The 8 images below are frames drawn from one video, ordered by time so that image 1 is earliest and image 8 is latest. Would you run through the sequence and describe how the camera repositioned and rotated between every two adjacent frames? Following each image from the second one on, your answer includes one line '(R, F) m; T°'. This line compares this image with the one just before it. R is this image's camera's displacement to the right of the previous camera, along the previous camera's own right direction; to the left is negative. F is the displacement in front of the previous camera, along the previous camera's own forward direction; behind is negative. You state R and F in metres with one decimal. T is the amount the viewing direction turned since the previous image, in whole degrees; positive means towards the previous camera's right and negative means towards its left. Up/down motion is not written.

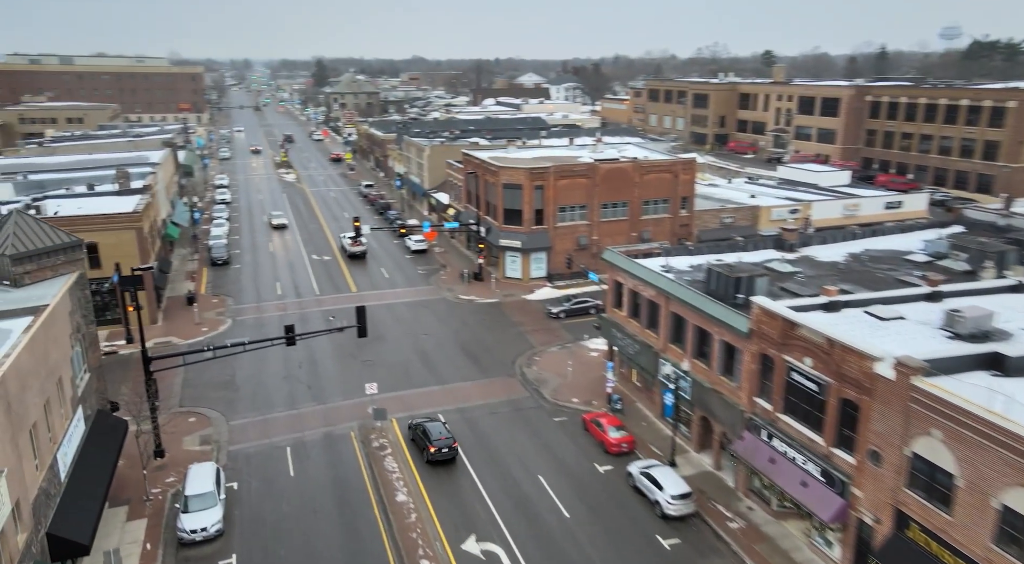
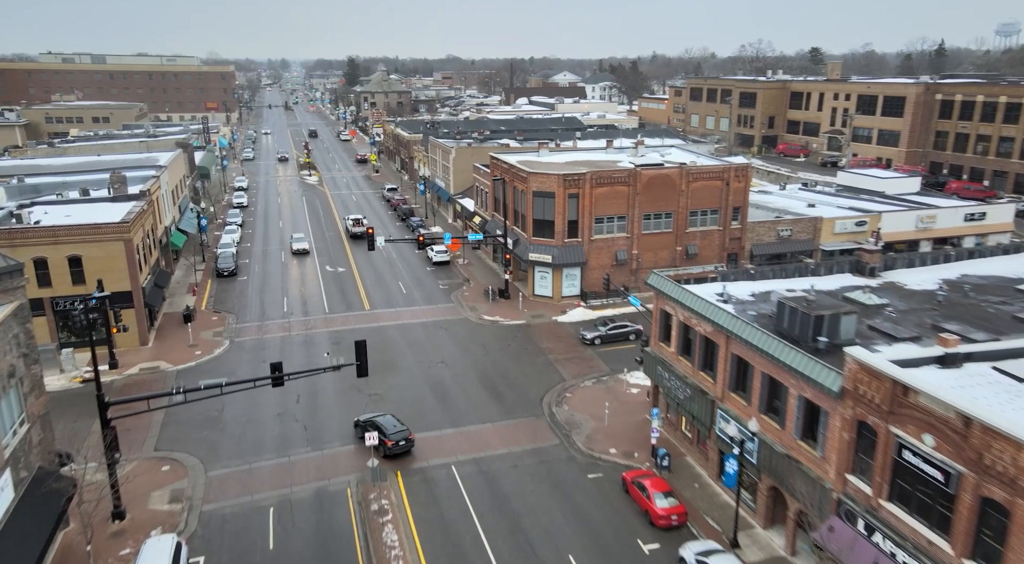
(+0.2, +5.5) m; -2°
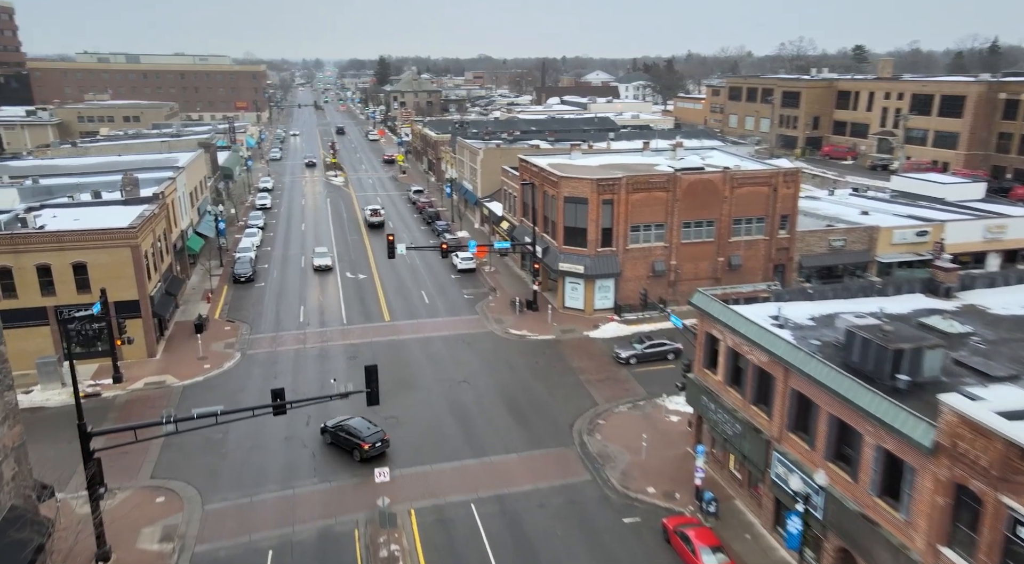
(0.0, +3.0) m; -2°
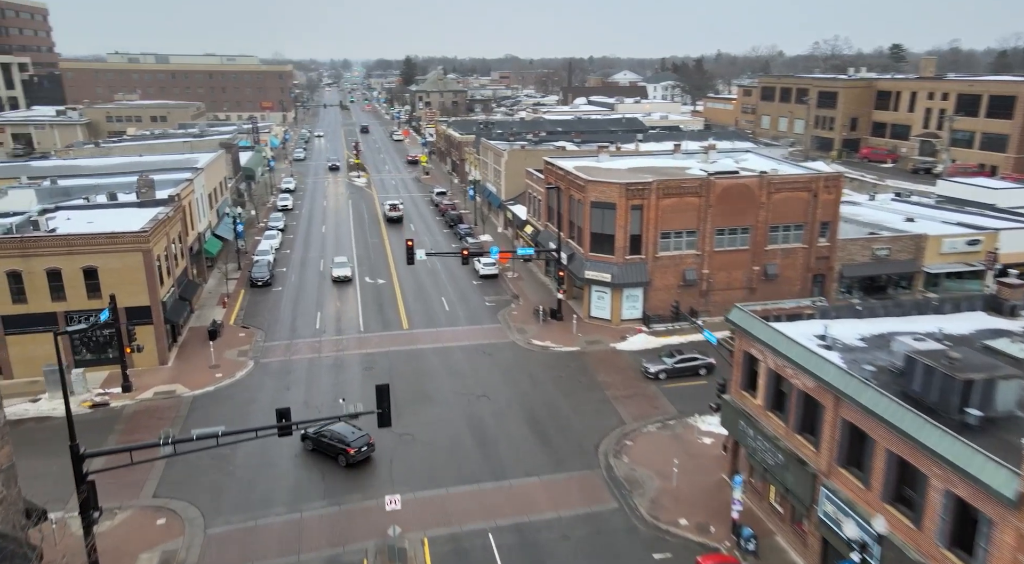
(+0.1, +1.9) m; -2°
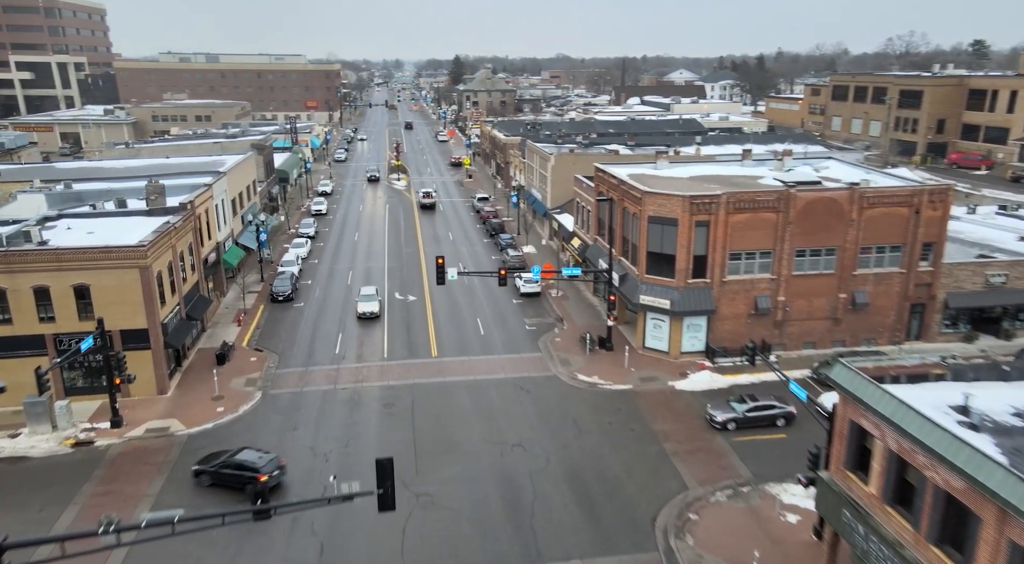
(+0.2, +5.4) m; -4°
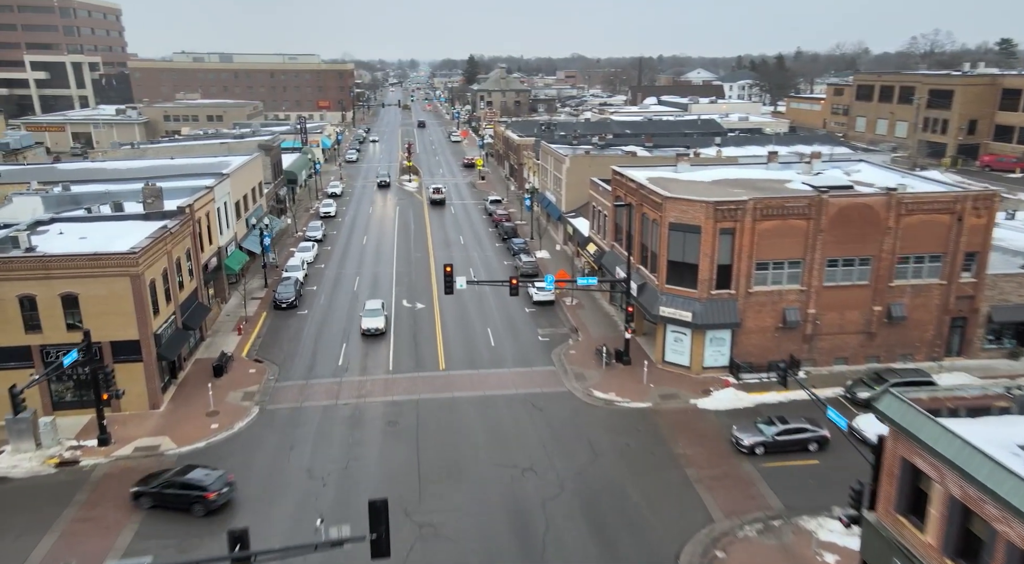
(+0.1, +2.1) m; -1°
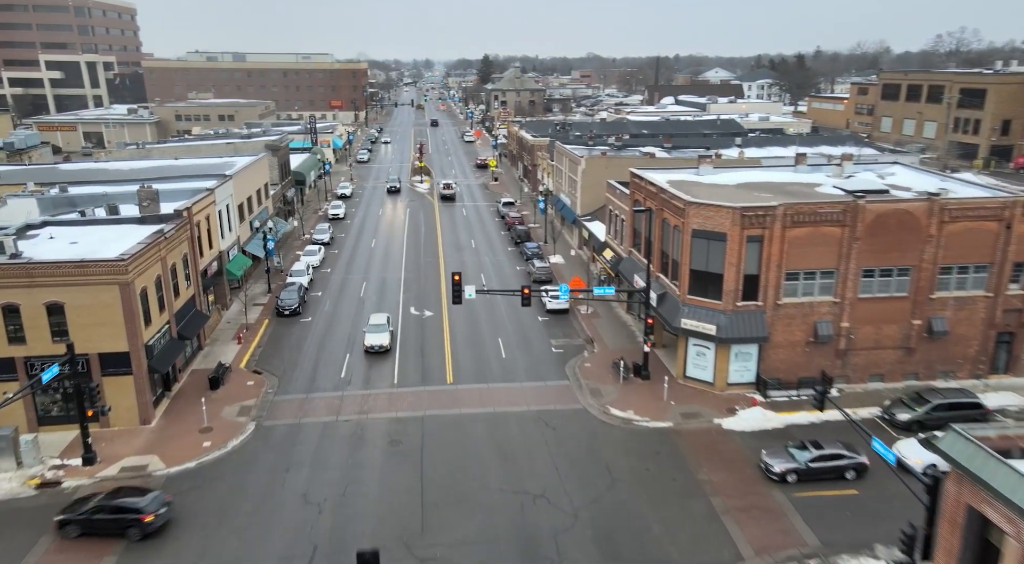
(+0.1, +2.1) m; -1°
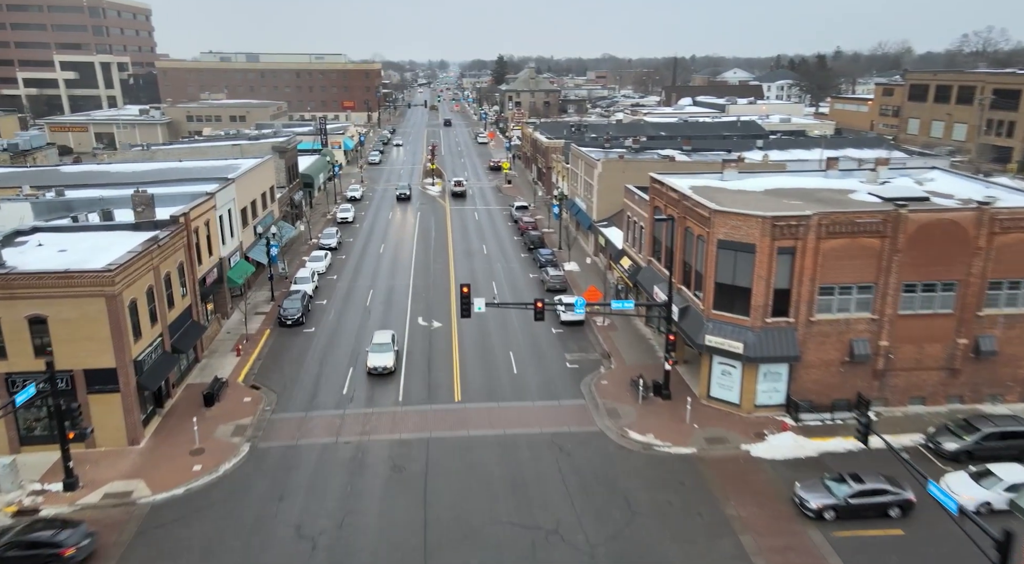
(+0.1, +2.1) m; -1°
